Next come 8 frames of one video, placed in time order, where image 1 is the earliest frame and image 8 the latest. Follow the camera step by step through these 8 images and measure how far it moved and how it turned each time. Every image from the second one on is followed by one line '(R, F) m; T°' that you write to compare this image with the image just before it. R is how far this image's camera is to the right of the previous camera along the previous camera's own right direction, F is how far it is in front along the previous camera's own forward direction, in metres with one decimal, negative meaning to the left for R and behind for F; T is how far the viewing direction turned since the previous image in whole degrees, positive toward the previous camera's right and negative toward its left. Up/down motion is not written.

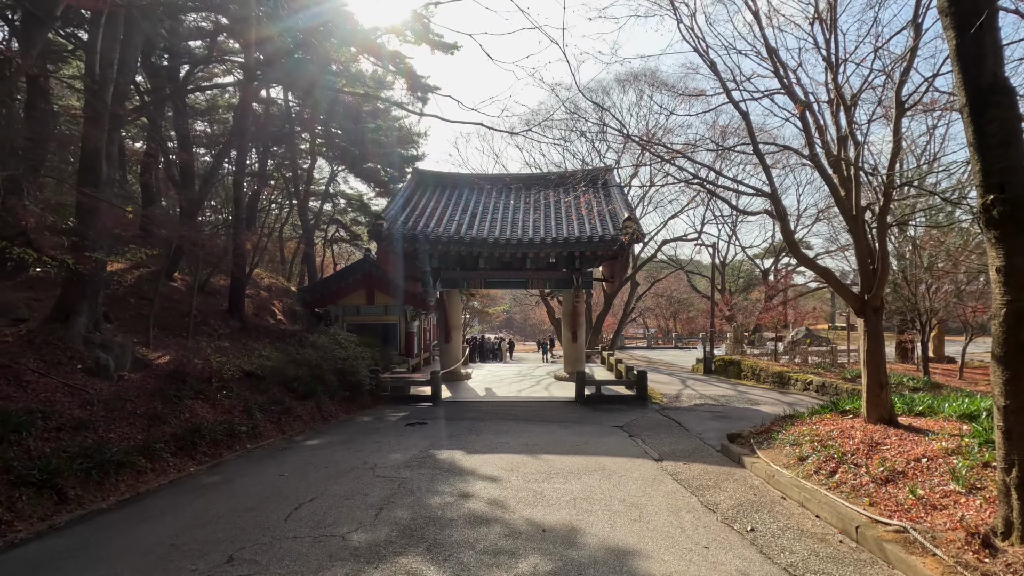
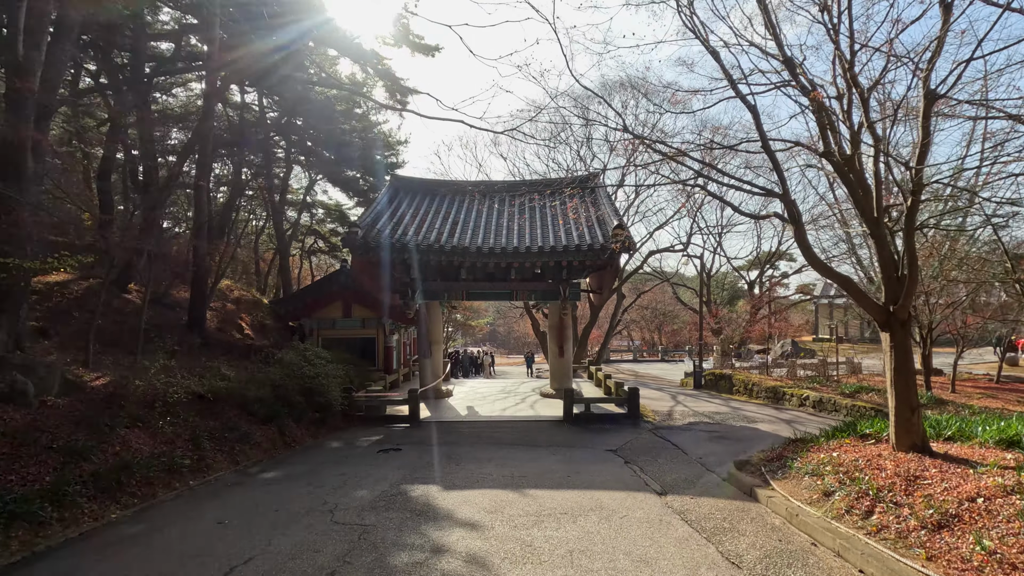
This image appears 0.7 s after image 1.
(0.0, +0.7) m; +2°
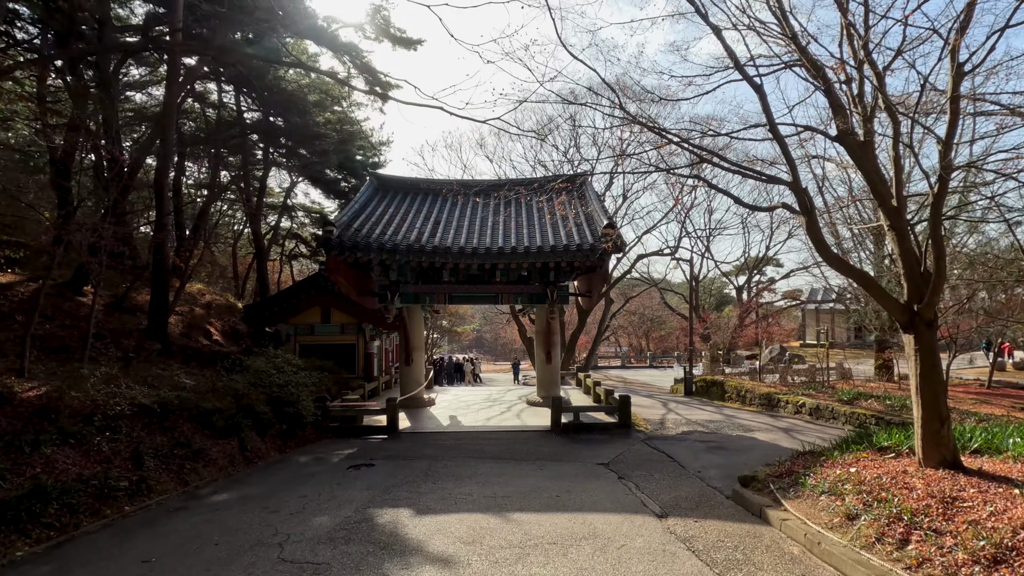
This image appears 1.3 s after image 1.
(0.0, +0.6) m; +1°
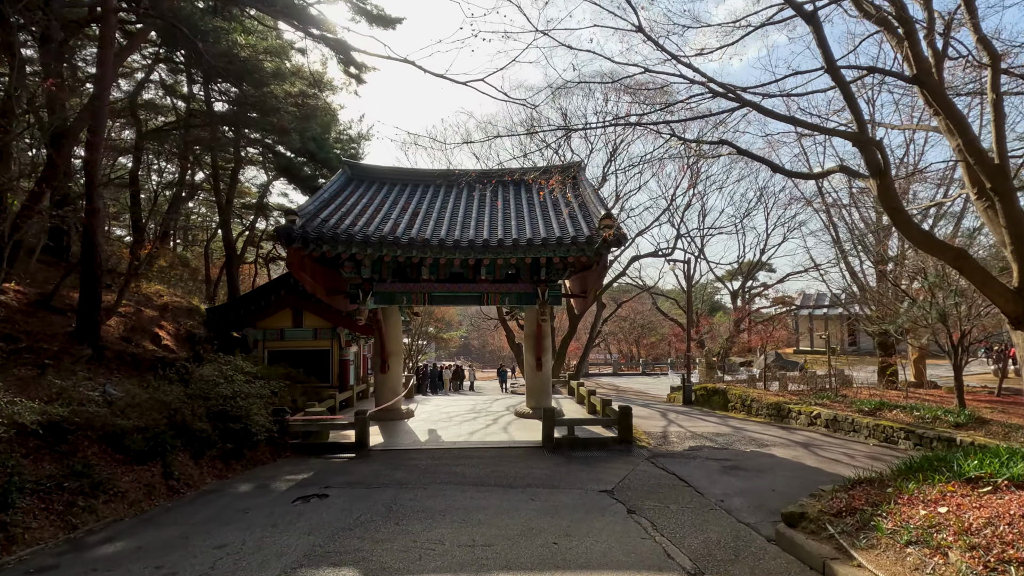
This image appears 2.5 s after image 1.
(0.0, +1.1) m; +1°
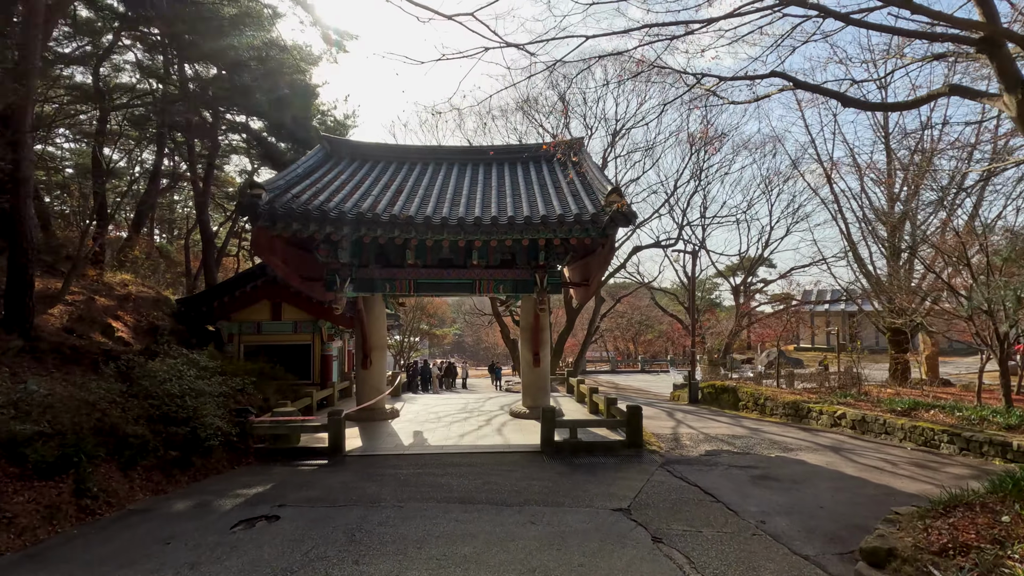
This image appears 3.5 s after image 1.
(0.0, +1.0) m; +1°
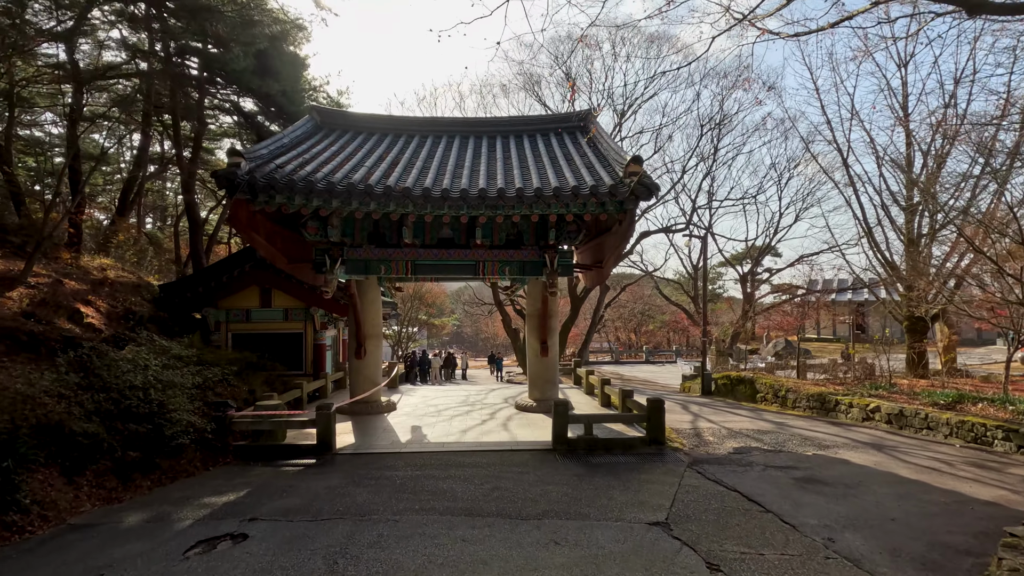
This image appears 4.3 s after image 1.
(-0.1, +0.8) m; 0°
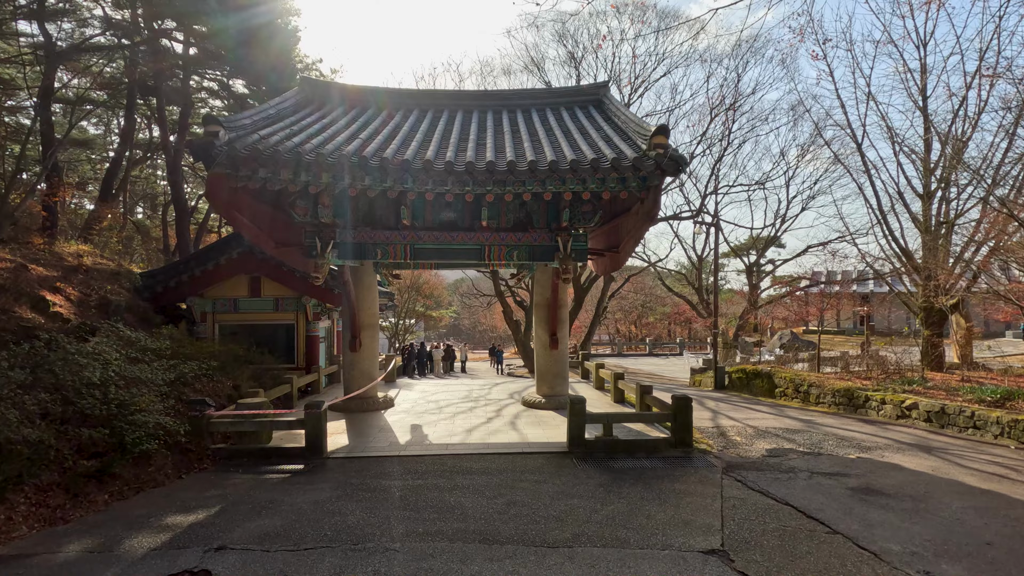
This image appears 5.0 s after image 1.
(-0.2, +0.7) m; 0°
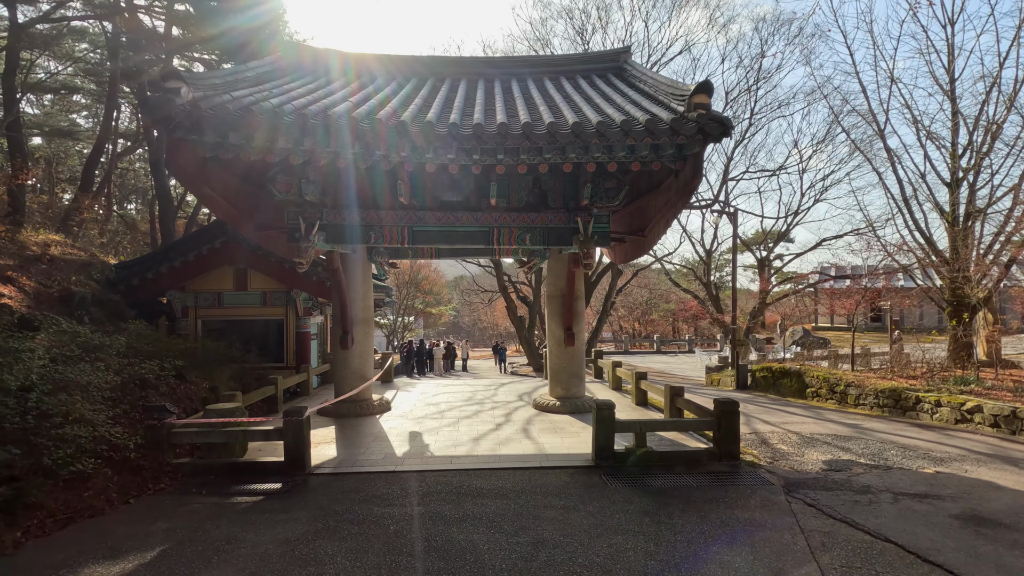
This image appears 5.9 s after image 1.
(-0.2, +1.0) m; 0°
